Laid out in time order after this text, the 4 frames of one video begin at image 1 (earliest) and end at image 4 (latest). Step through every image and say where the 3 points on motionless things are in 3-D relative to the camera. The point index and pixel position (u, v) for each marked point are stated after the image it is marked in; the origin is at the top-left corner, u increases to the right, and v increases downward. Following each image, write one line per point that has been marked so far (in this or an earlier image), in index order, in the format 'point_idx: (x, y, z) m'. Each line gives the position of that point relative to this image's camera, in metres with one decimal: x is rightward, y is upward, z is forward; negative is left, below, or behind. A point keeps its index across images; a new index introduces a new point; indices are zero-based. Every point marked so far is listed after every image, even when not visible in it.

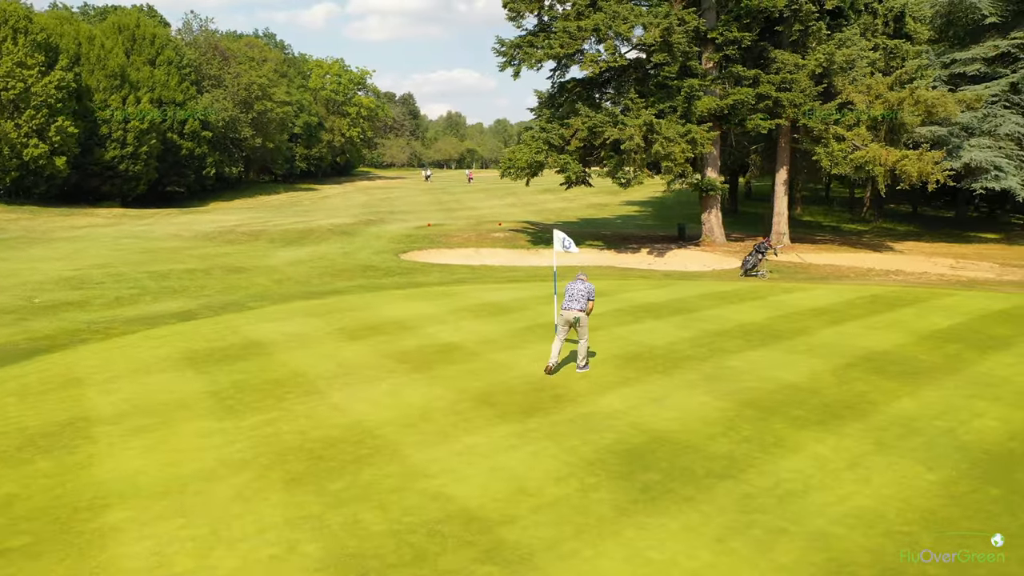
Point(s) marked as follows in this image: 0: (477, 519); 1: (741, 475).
0: (-0.3, -2.0, +7.2) m
1: (+2.3, -1.9, +8.1) m
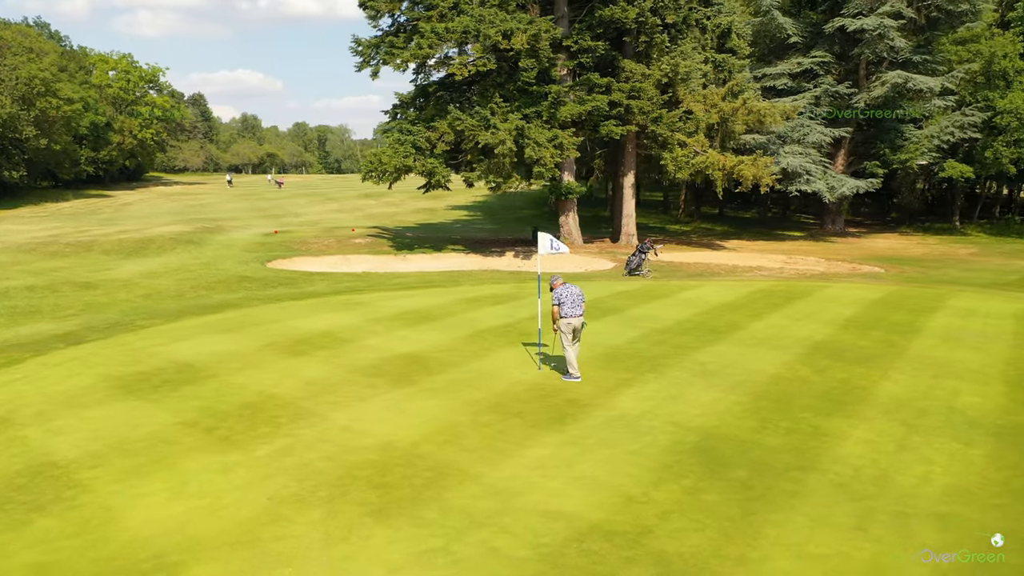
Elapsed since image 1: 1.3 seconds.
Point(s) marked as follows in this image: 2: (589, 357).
0: (+0.9, -2.1, +6.9) m
1: (+3.2, -1.8, +8.4) m
2: (+1.3, -1.1, +13.4) m
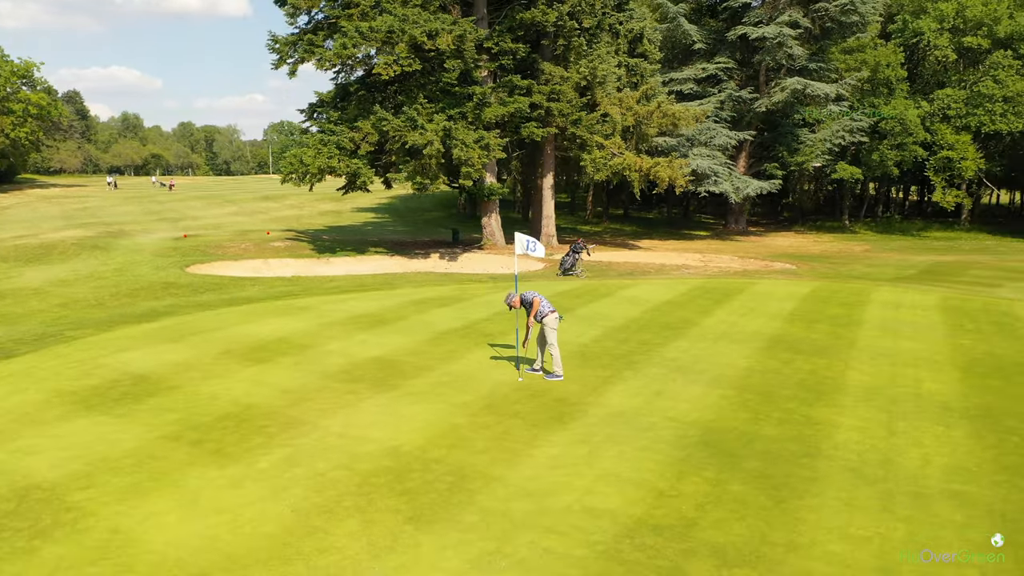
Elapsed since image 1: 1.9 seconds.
0: (+1.3, -2.0, +7.0) m
1: (+3.3, -1.8, +8.8) m
2: (+0.8, -1.1, +13.5) m
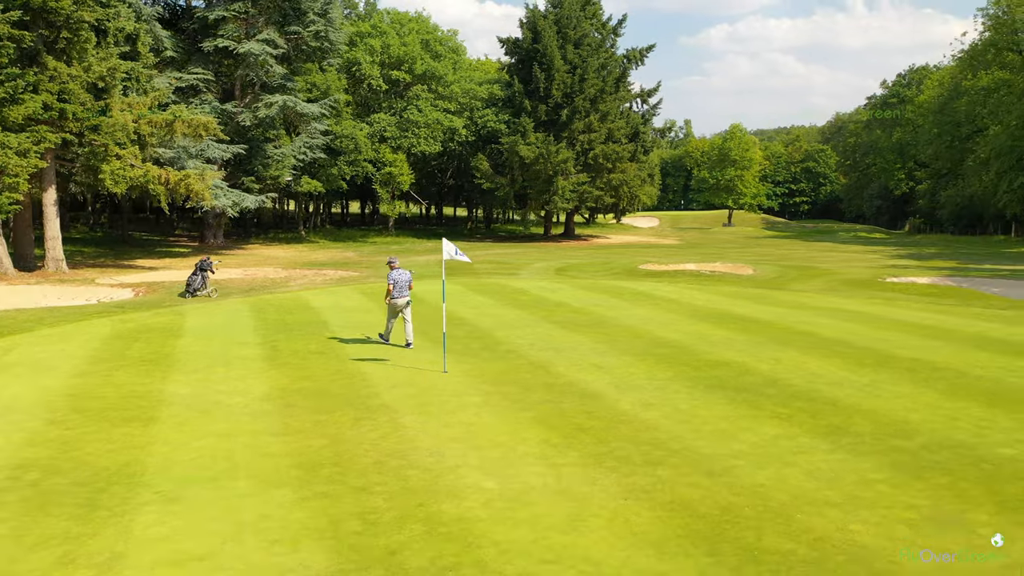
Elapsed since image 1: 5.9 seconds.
0: (+3.8, -1.7, +9.7) m
1: (+4.0, -1.3, +12.4) m
2: (-1.1, -1.2, +14.1) m
